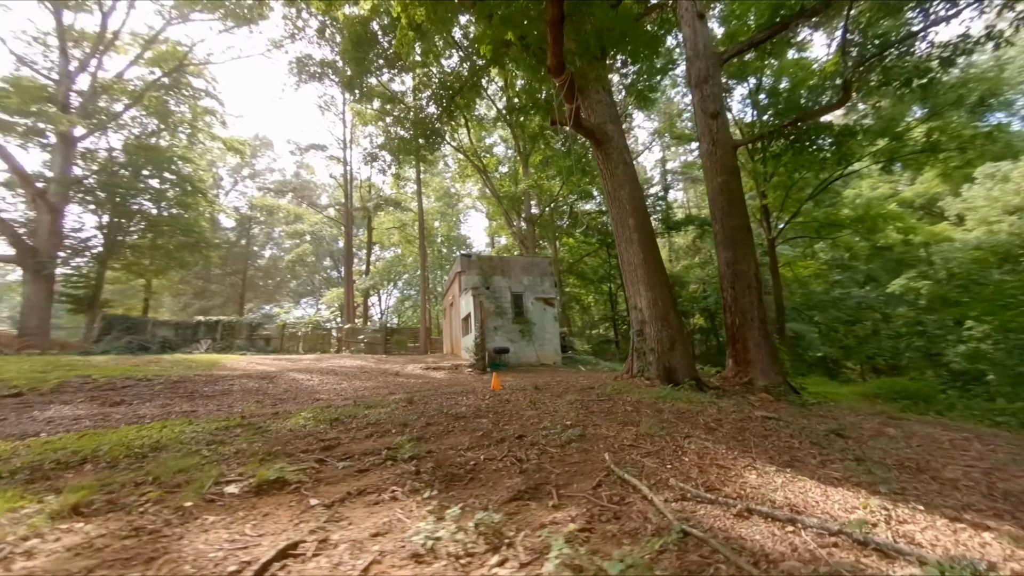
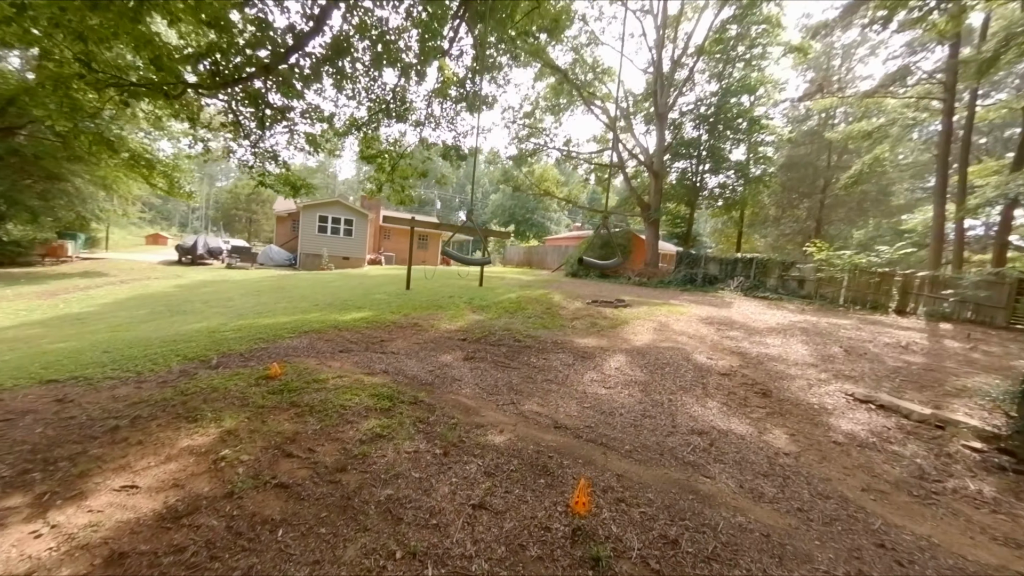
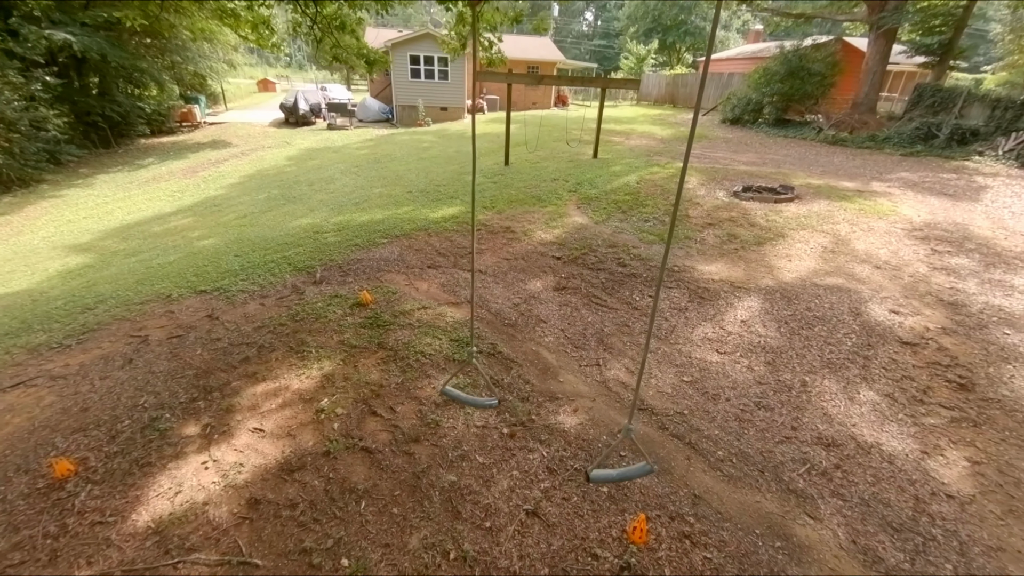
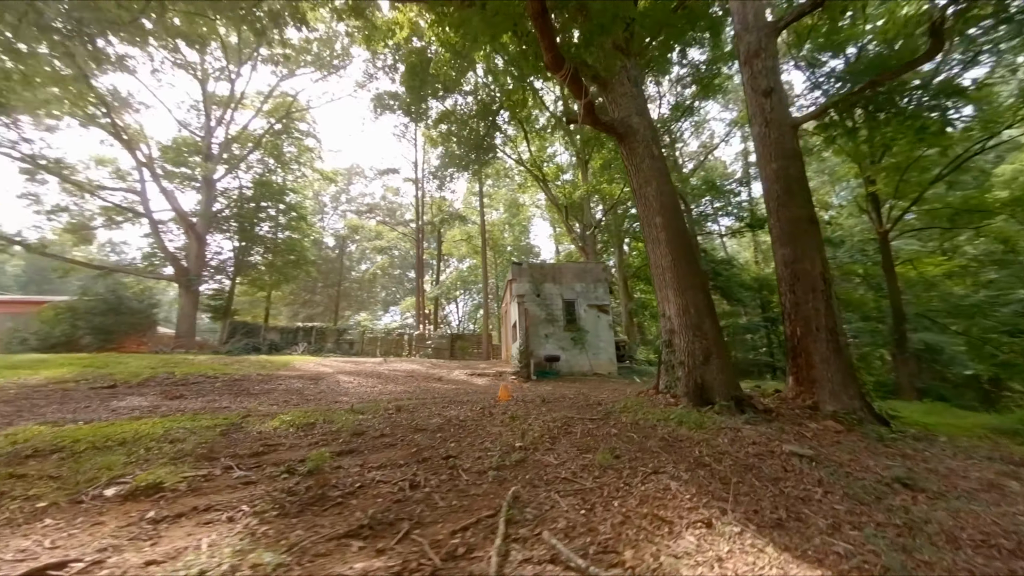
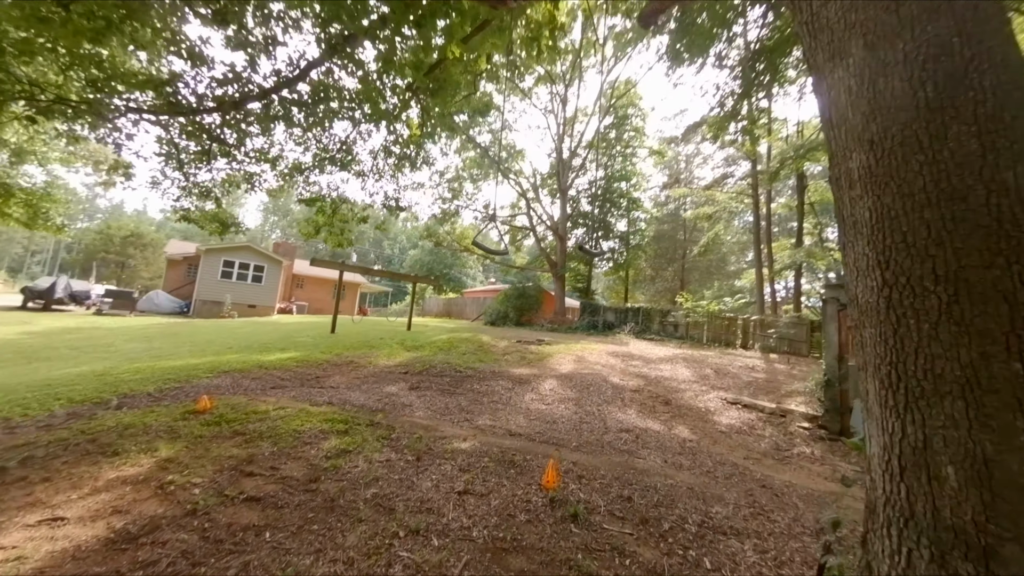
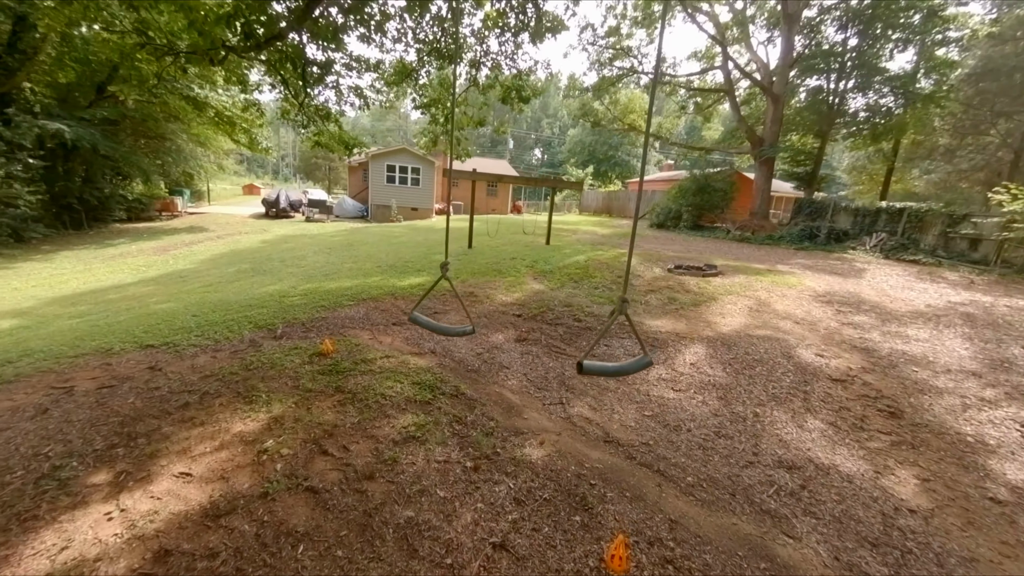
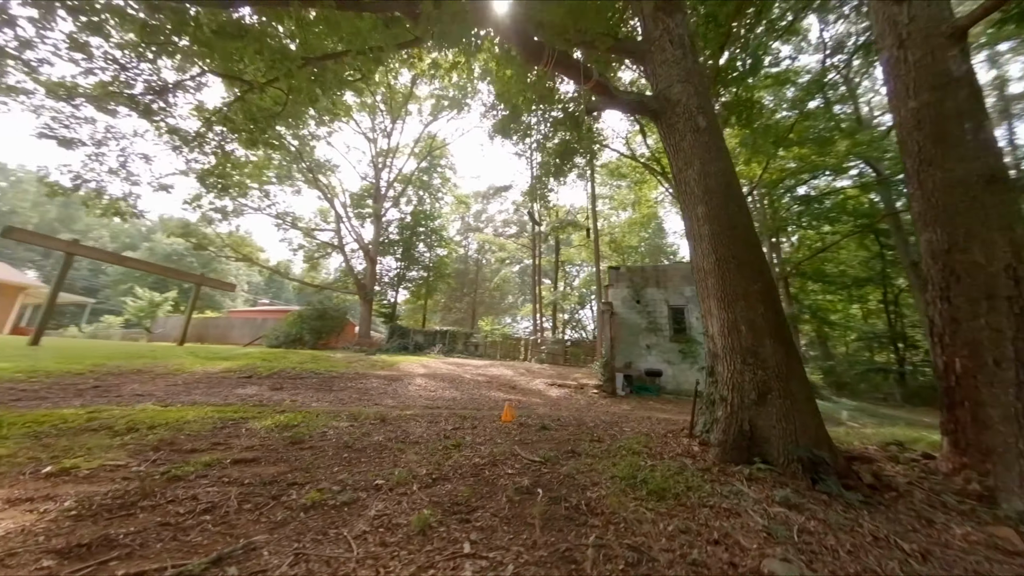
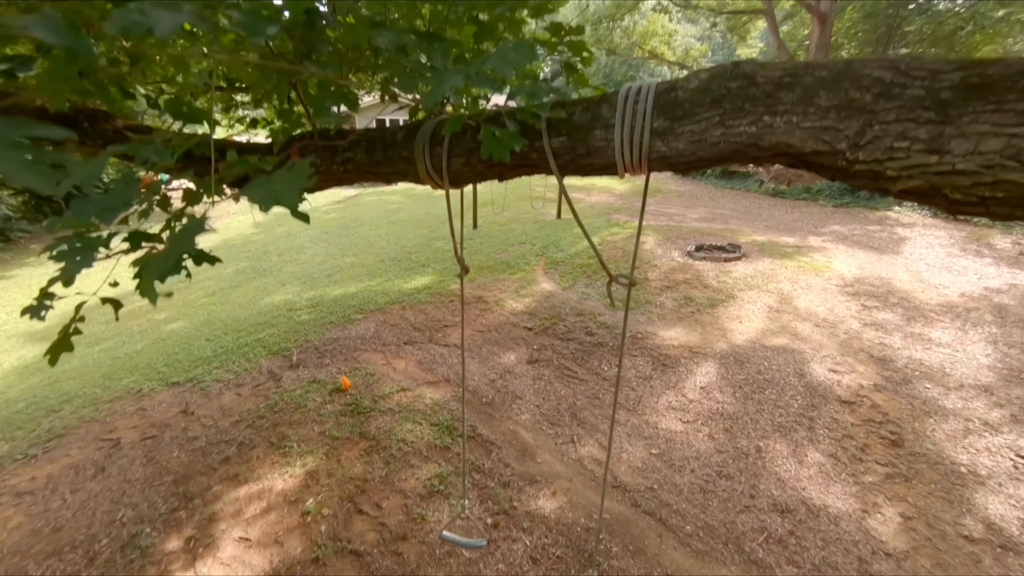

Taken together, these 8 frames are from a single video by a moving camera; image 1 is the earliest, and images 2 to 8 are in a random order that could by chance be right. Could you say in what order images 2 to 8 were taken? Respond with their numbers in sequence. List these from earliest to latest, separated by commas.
4, 7, 5, 2, 6, 3, 8
